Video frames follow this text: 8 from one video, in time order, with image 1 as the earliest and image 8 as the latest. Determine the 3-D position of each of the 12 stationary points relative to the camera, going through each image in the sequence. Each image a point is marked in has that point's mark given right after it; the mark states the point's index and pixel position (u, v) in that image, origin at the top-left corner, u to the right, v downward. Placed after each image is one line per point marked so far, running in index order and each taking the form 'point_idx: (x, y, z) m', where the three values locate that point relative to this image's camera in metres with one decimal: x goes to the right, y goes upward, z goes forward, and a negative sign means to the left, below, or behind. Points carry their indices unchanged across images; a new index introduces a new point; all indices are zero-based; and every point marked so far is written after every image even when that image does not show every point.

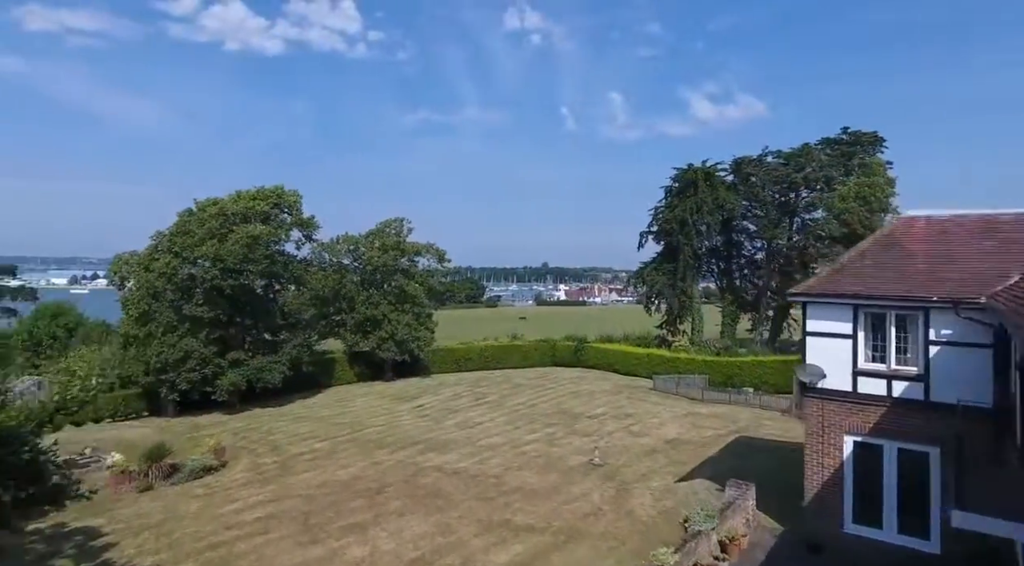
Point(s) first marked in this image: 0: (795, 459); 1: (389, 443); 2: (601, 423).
0: (+5.9, -3.7, +14.1) m
1: (-3.4, -4.5, +19.0) m
2: (+2.4, -3.8, +18.7) m
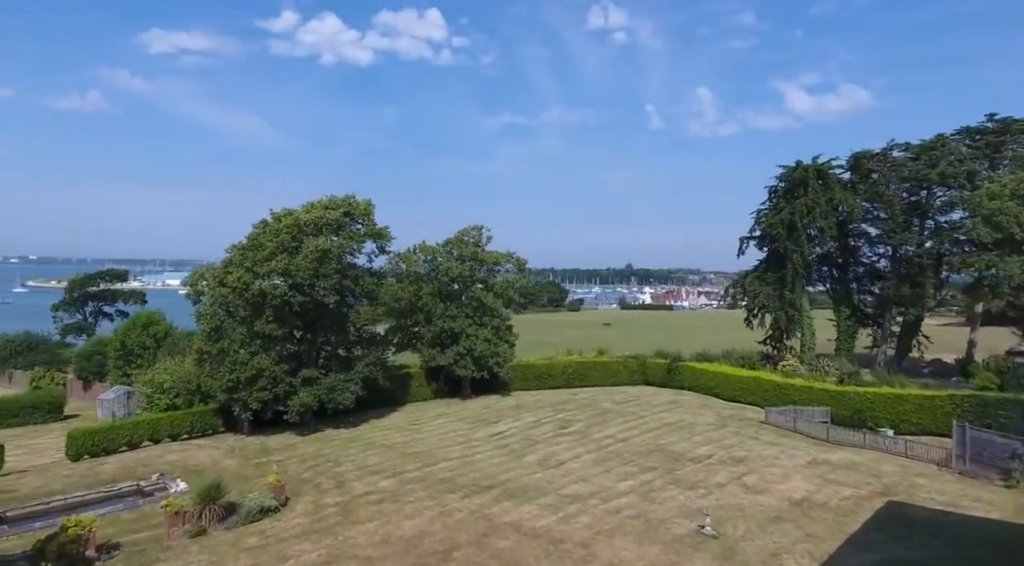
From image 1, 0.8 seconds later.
0: (+7.4, -4.2, +10.9) m
1: (-1.2, -5.0, +16.9) m
2: (+4.5, -4.3, +15.9) m
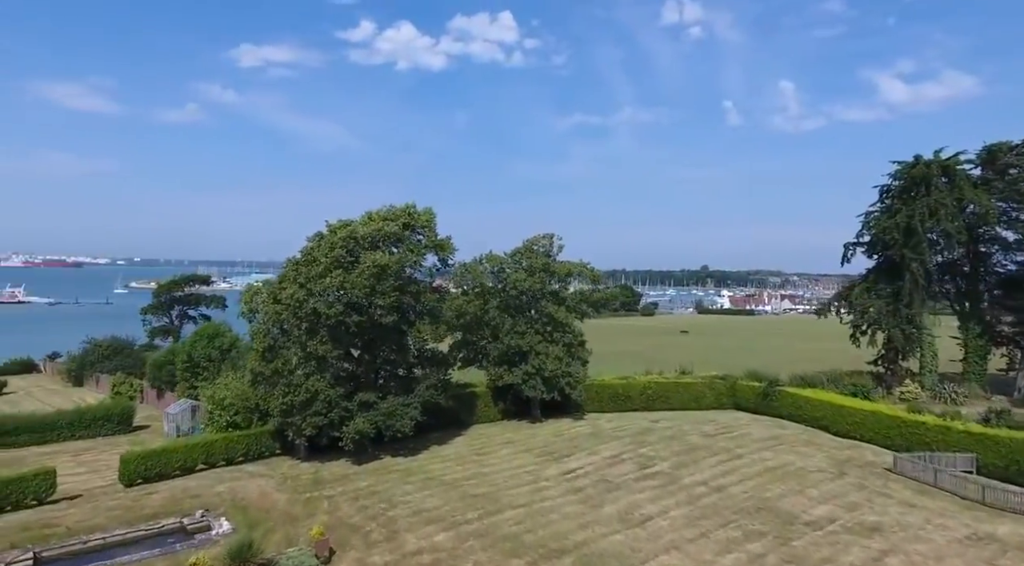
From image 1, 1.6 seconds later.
0: (+8.3, -4.7, +7.5) m
1: (+0.4, -5.5, +14.3) m
2: (+6.0, -4.9, +12.8) m
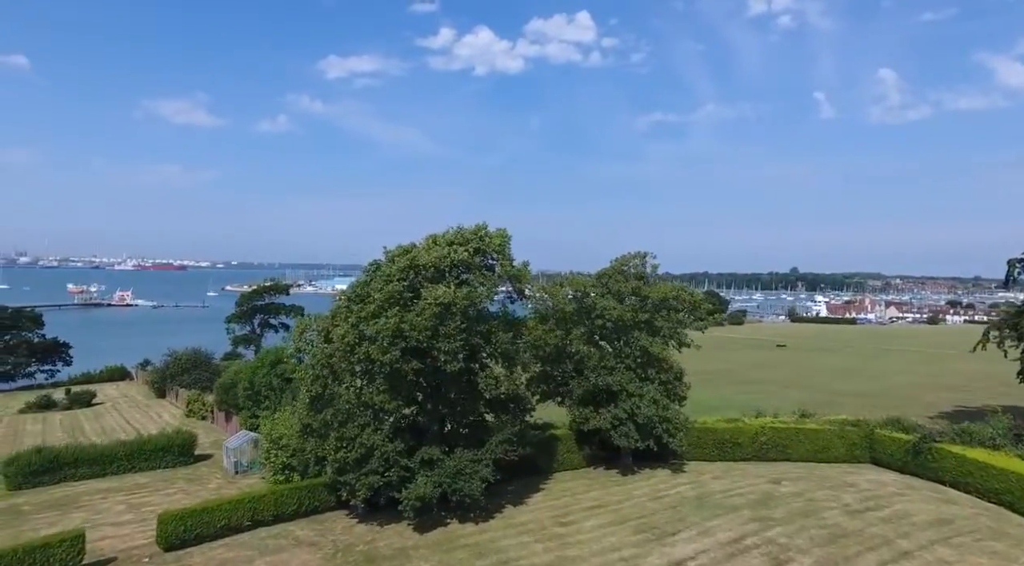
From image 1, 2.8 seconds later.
0: (+9.0, -5.6, +2.5) m
1: (+1.9, -6.5, +10.2) m
2: (+7.3, -5.8, +8.0) m
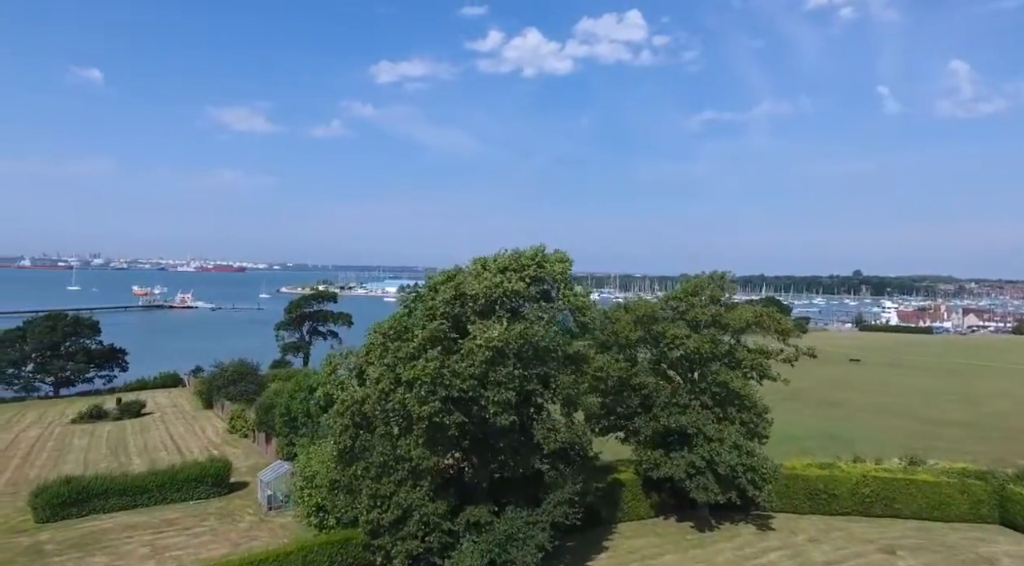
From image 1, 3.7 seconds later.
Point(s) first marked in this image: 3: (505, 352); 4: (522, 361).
0: (+9.3, -6.4, -1.2) m
1: (+2.7, -7.3, +6.9) m
2: (+8.0, -6.6, +4.4) m
3: (-0.1, -1.6, +16.5) m
4: (+0.3, -1.9, +17.1) m
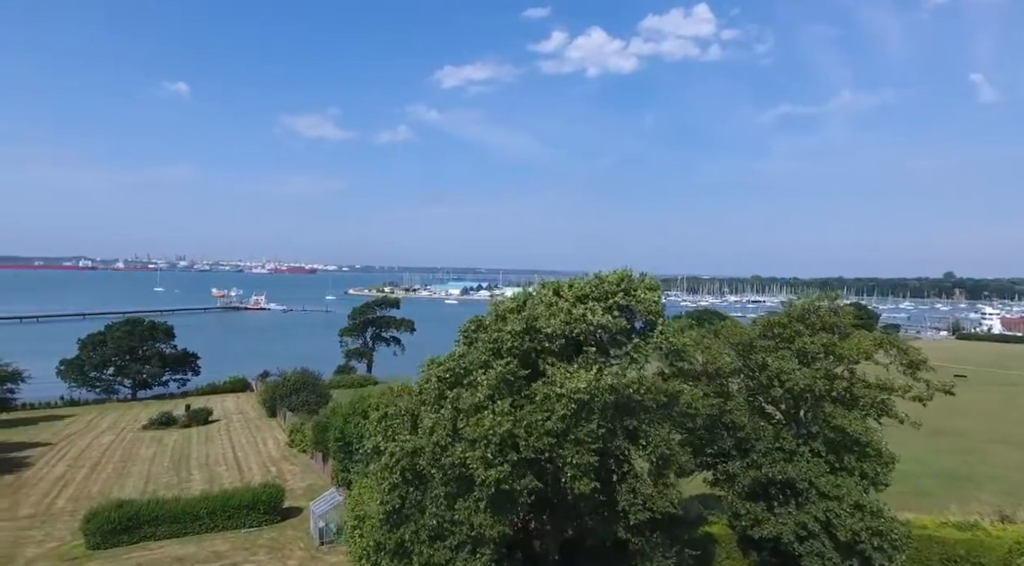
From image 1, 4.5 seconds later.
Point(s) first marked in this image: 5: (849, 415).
0: (+9.2, -7.0, -5.0) m
1: (+3.4, -8.0, +3.7) m
2: (+8.4, -7.2, +0.7) m
3: (+1.4, -2.3, +13.5) m
4: (+1.9, -2.5, +14.0) m
5: (+9.4, -3.7, +19.1) m
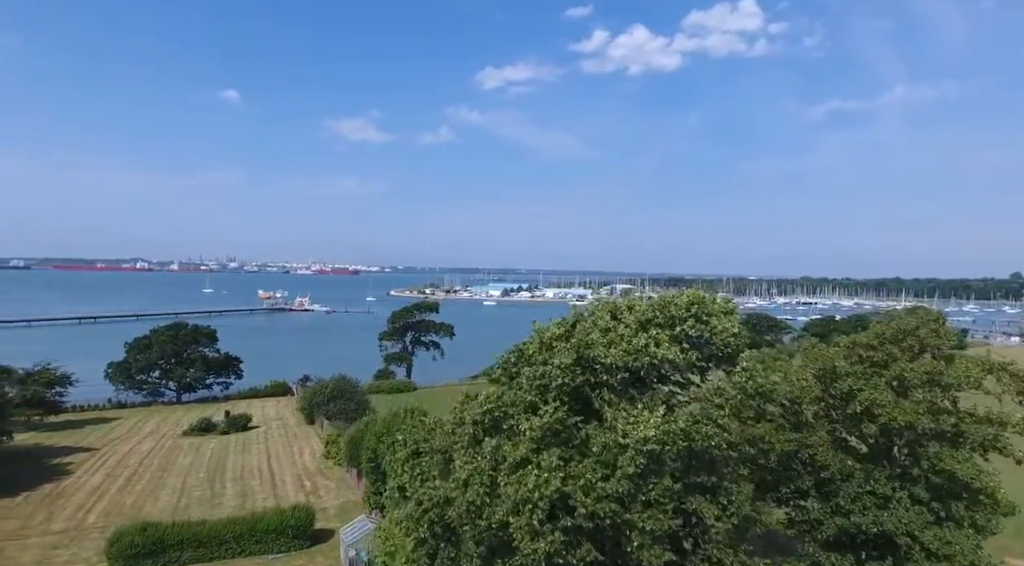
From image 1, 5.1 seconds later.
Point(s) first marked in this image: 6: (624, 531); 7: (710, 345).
0: (+8.9, -7.4, -7.9) m
1: (+3.6, -8.4, +1.1) m
2: (+8.4, -7.6, -2.2) m
3: (+2.2, -2.7, +11.0) m
4: (+2.7, -3.0, +11.5) m
5: (+10.5, -4.1, +16.2) m
6: (+1.7, -3.9, +11.2) m
7: (+3.6, -1.1, +13.0) m
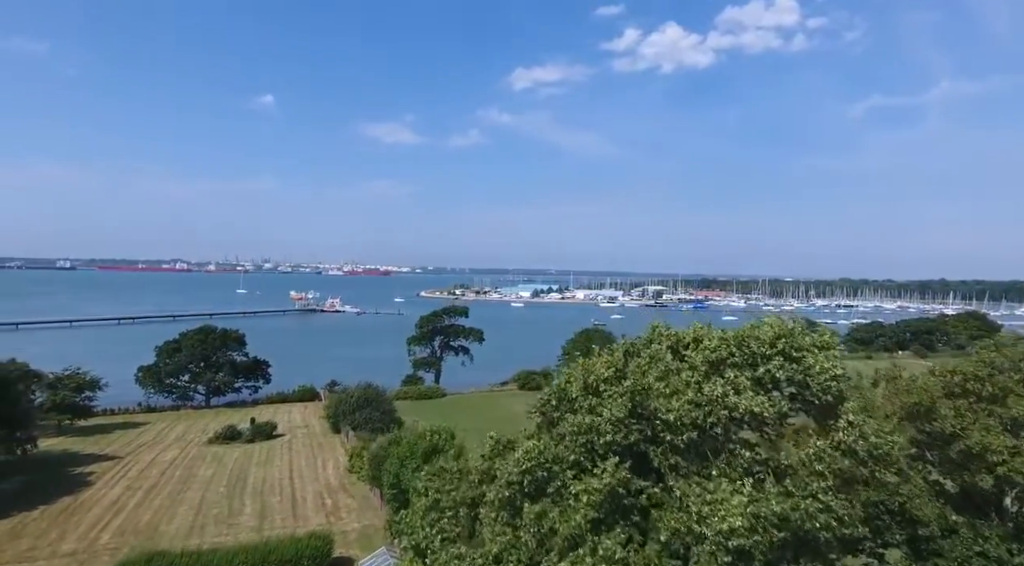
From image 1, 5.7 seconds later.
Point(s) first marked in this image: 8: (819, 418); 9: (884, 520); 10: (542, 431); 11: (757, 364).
0: (+8.6, -7.8, -10.9) m
1: (+3.7, -8.8, -1.7) m
2: (+8.3, -8.0, -5.2) m
3: (+2.7, -3.1, +8.3) m
4: (+3.2, -3.4, +8.8) m
5: (+11.2, -4.5, +13.1) m
6: (+2.2, -4.4, +8.5) m
7: (+4.2, -1.5, +10.3) m
8: (+4.5, -1.9, +10.2) m
9: (+7.9, -5.2, +14.1) m
10: (+0.1, -2.3, +11.0) m
11: (+3.4, -1.1, +10.1) m
